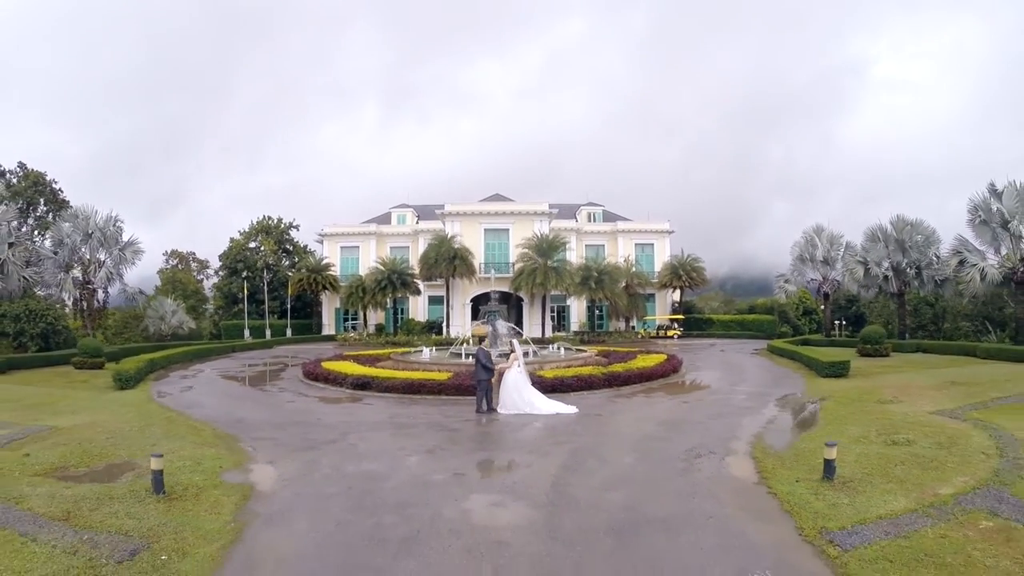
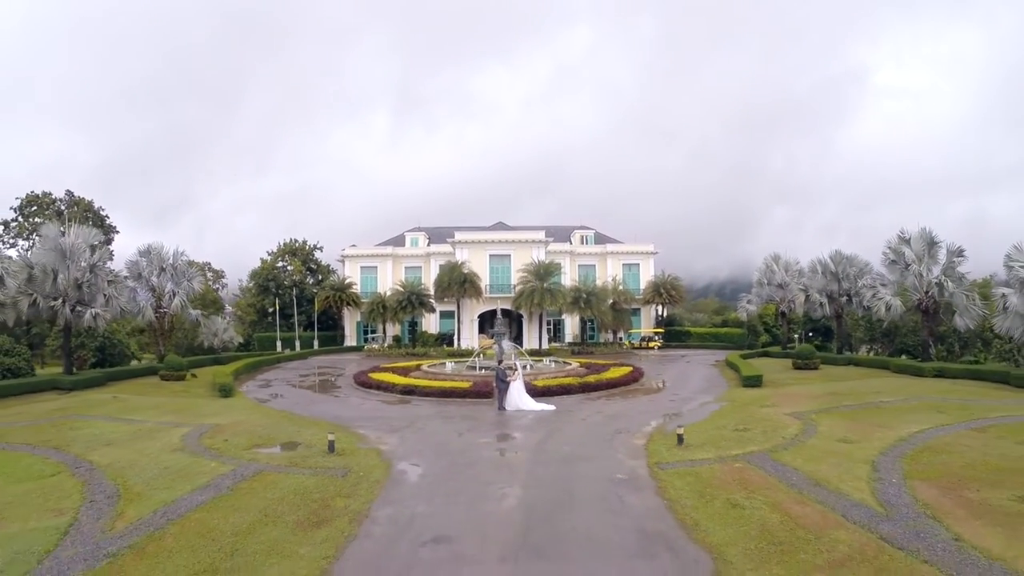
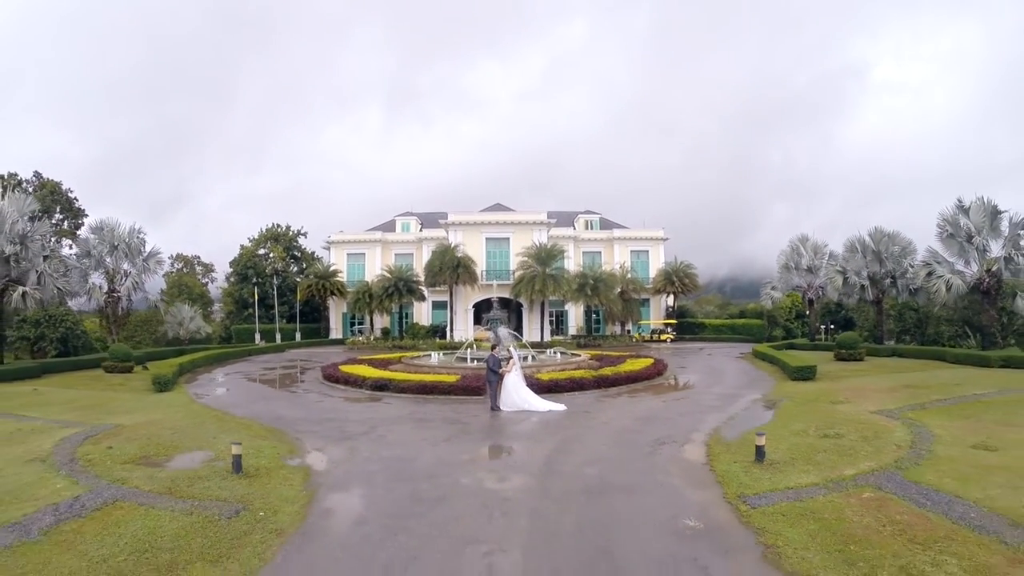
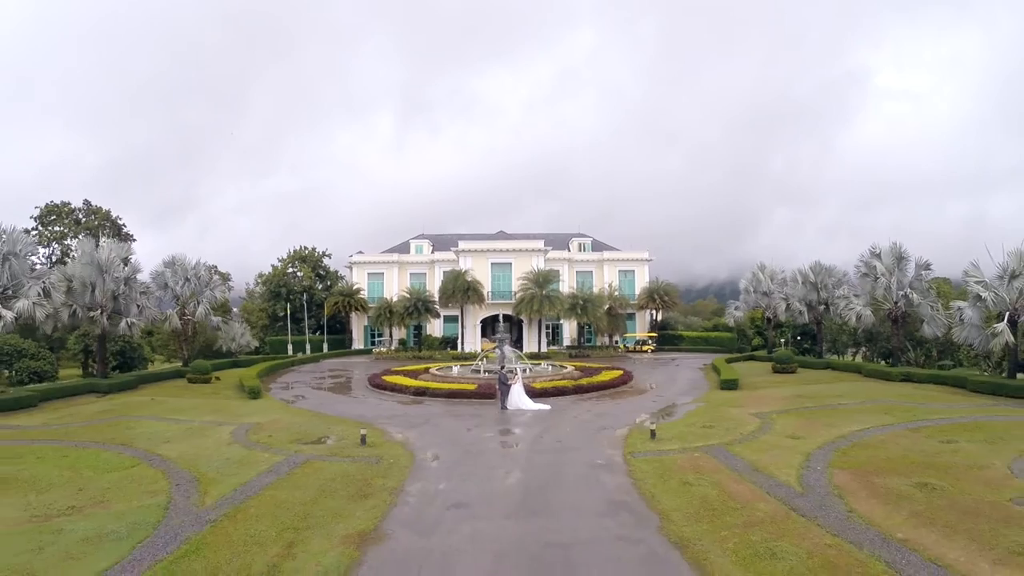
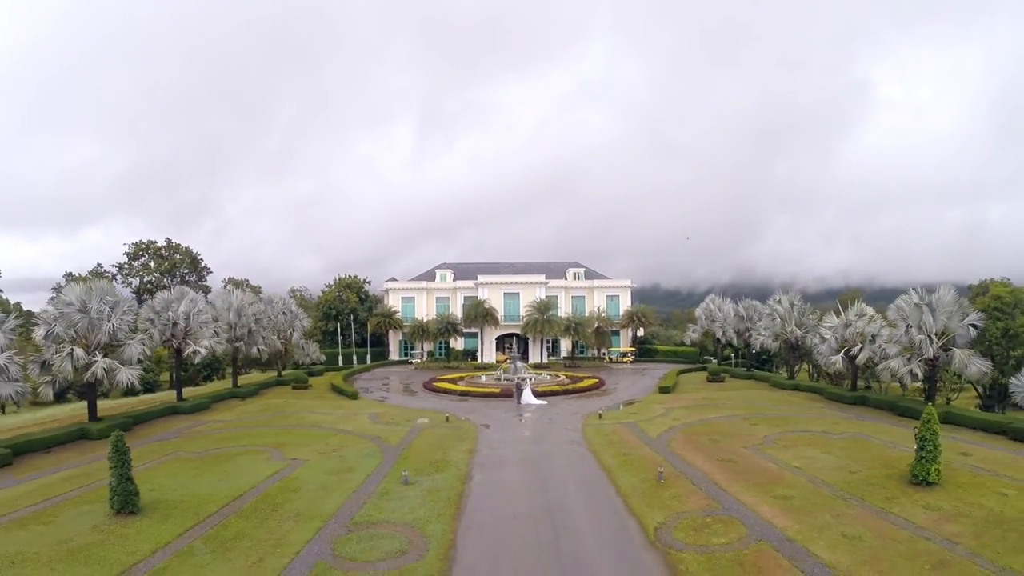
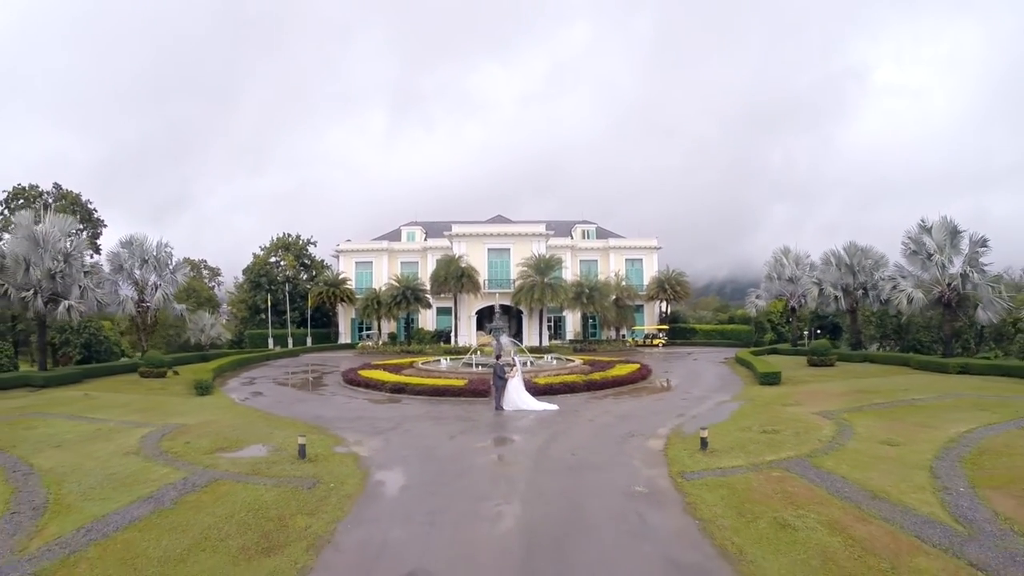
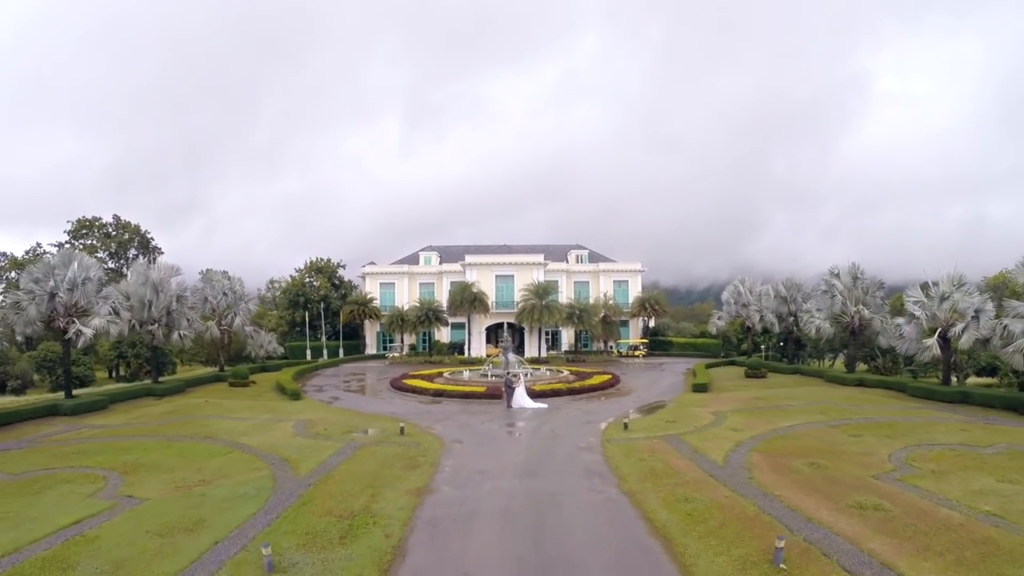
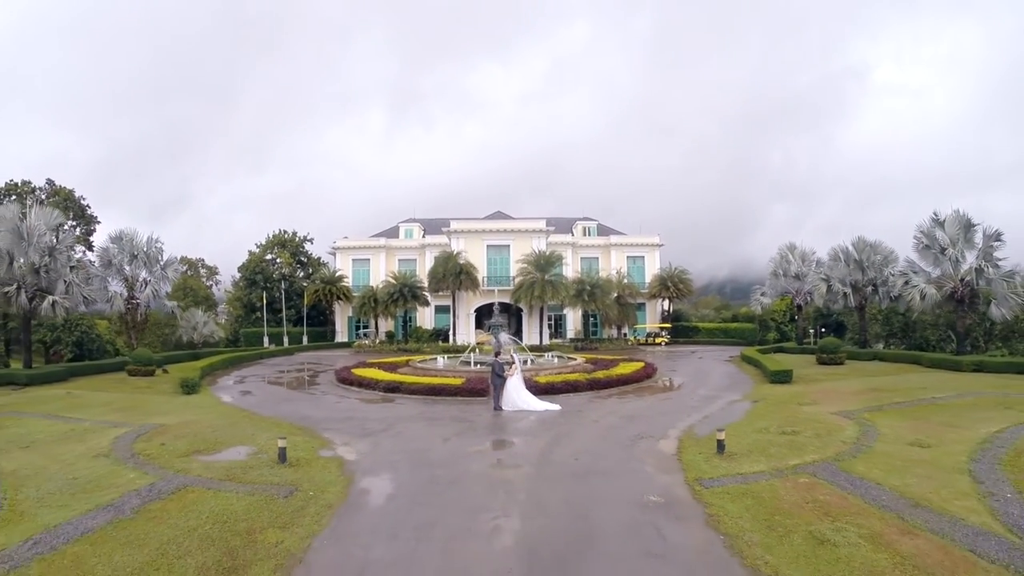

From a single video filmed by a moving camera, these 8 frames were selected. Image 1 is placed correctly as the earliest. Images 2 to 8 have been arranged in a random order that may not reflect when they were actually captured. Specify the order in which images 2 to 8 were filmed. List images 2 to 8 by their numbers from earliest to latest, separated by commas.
3, 8, 6, 2, 4, 7, 5
